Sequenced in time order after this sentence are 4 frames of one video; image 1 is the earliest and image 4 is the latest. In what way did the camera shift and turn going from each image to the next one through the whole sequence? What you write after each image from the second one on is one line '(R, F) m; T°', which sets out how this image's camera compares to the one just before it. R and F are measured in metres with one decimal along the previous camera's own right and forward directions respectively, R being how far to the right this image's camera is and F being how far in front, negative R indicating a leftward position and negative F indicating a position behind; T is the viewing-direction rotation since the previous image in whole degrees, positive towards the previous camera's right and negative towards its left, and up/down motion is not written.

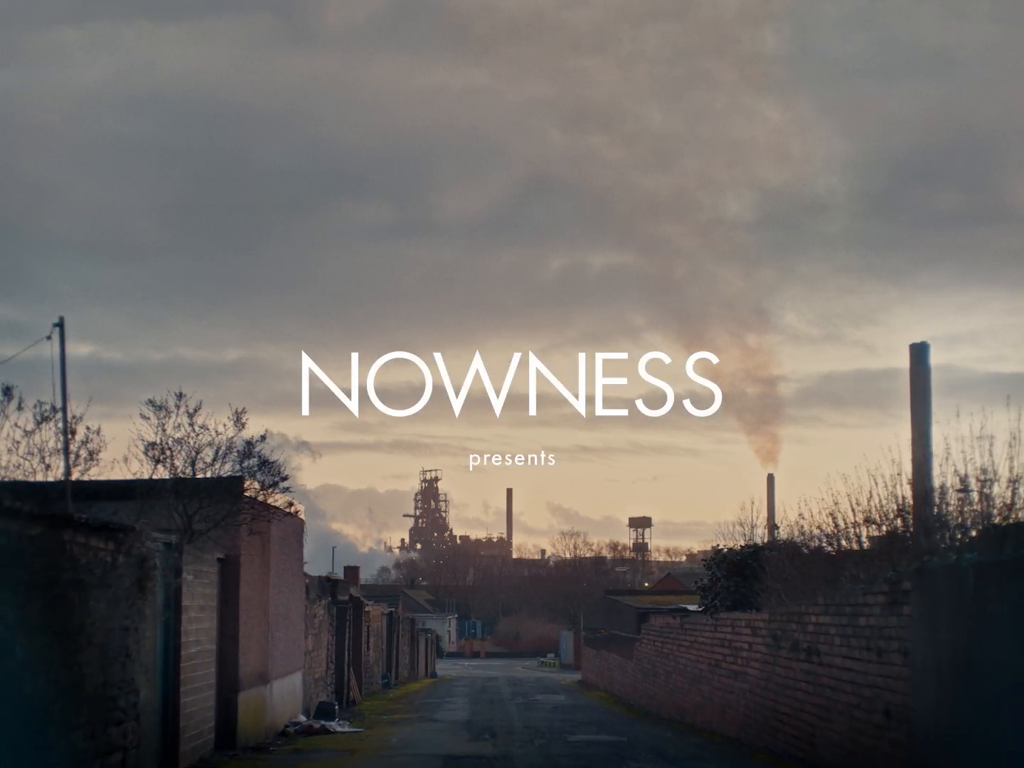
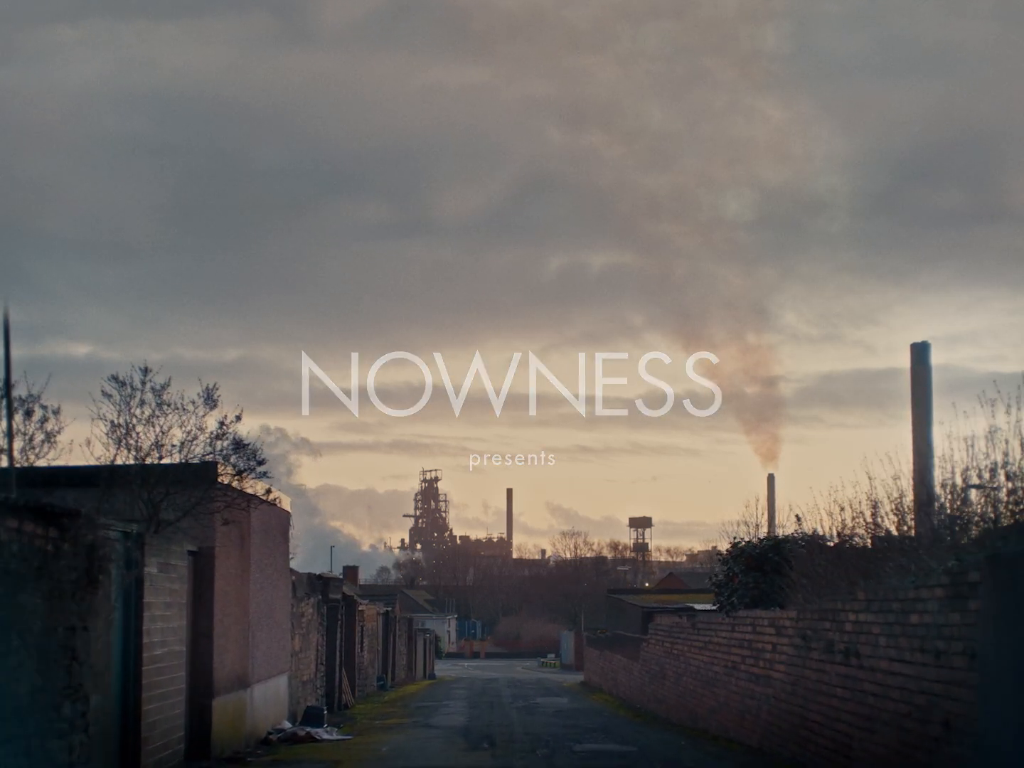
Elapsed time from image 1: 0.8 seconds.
(0.0, +1.5) m; 0°
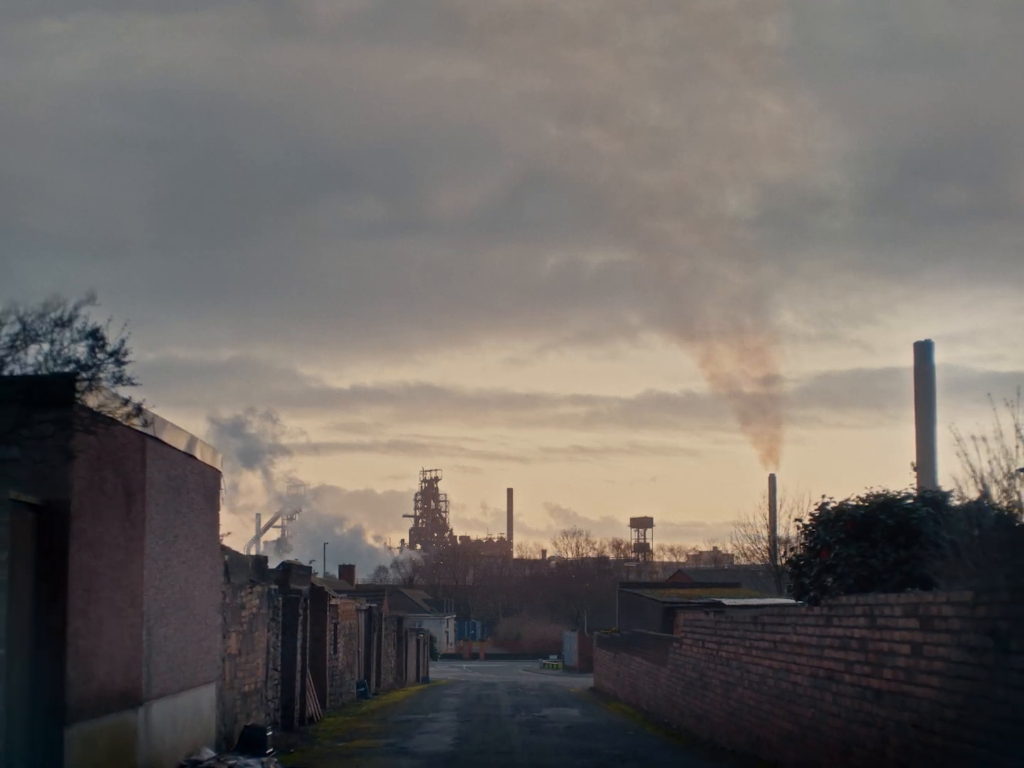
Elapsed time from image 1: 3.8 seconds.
(0.0, +5.1) m; 0°
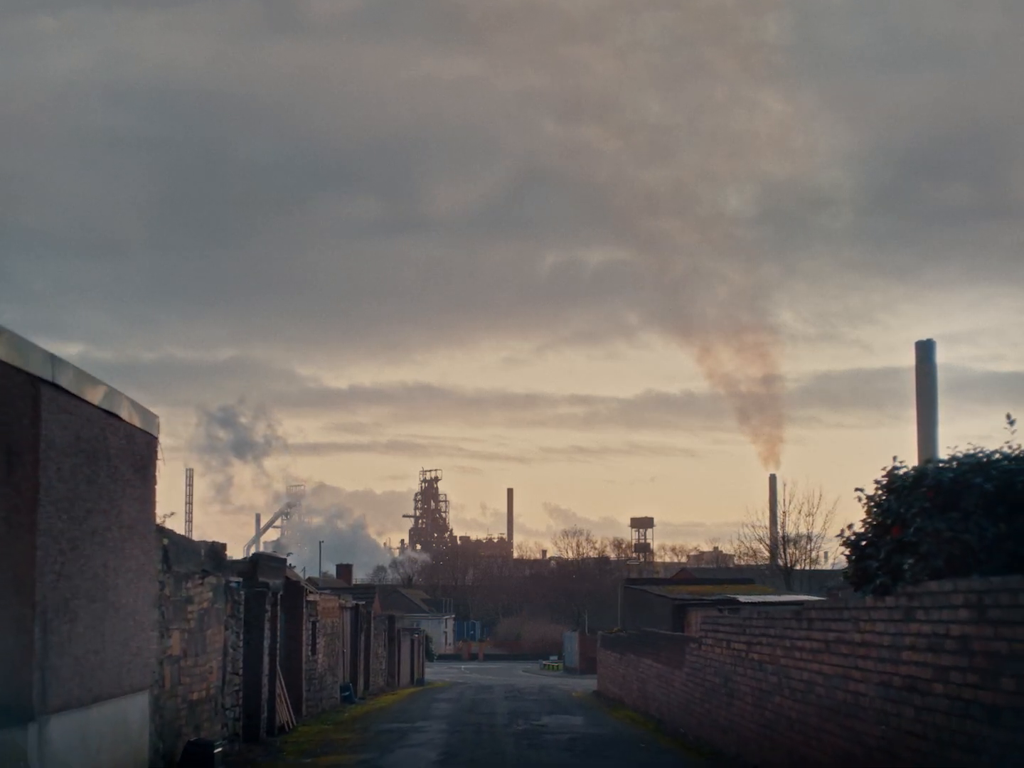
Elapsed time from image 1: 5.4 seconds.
(+0.1, +2.6) m; 0°
